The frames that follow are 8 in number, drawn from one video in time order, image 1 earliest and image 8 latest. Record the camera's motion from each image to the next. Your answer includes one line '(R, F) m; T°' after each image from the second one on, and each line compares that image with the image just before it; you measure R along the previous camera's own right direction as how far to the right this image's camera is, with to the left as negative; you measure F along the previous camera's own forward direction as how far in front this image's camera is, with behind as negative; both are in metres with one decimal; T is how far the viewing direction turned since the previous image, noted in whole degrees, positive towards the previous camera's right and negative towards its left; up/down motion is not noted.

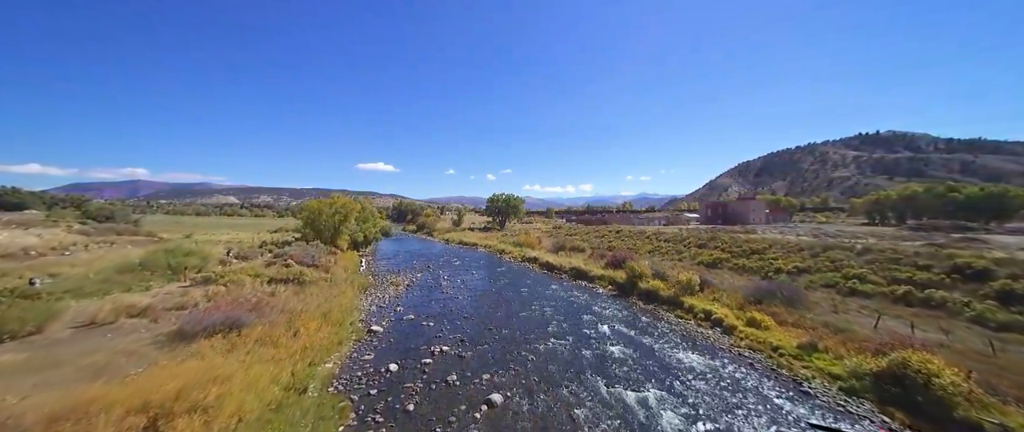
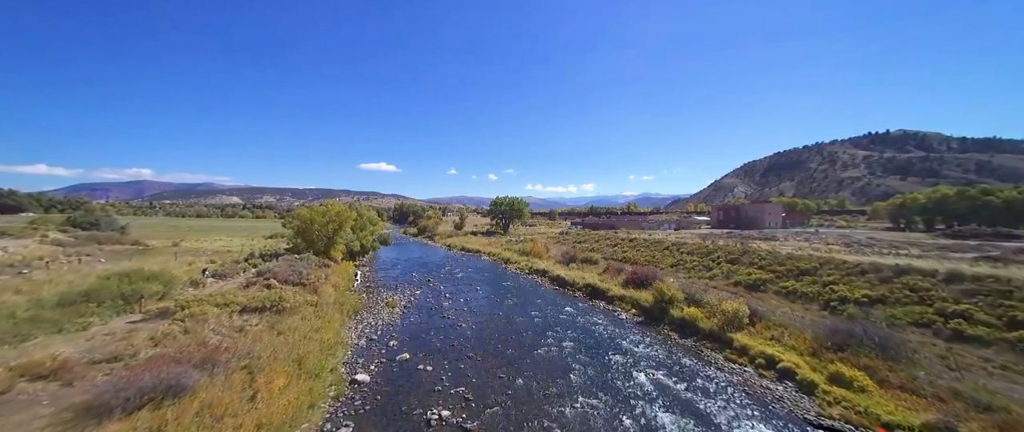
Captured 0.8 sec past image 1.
(-0.4, +1.9) m; 0°
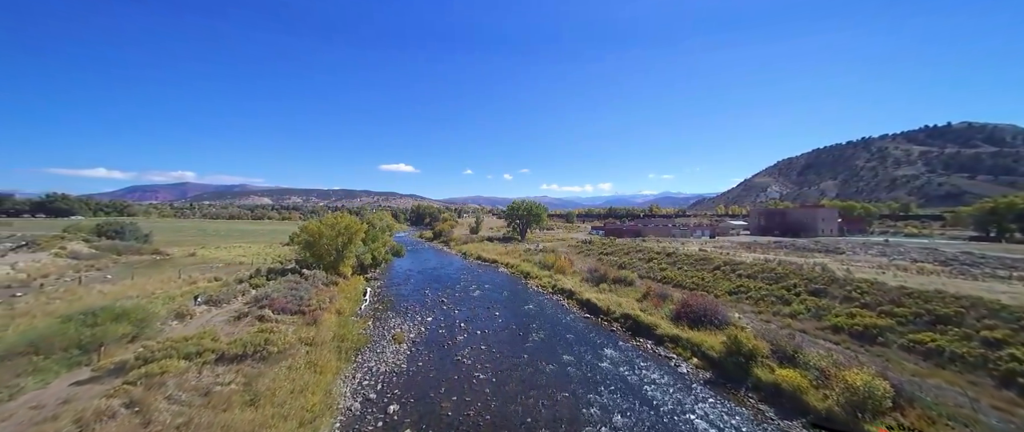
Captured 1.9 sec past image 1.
(-0.5, +2.5) m; -2°
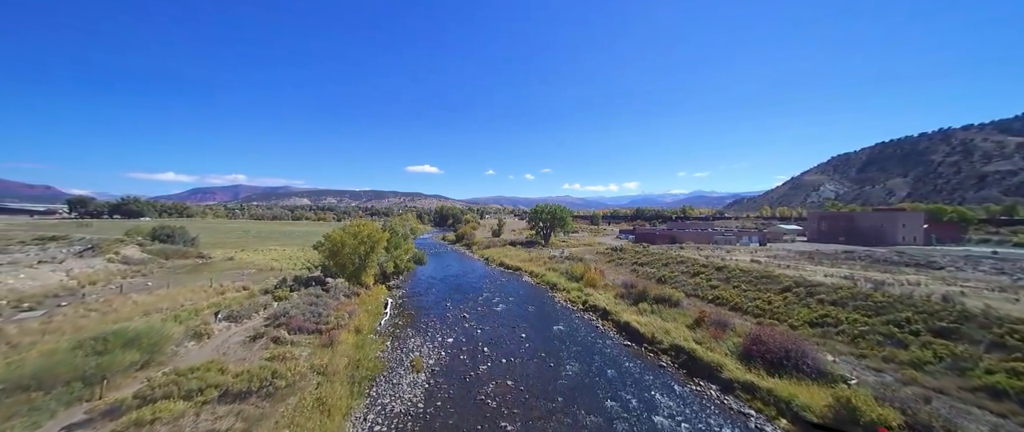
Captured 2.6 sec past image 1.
(-0.3, +1.7) m; -4°
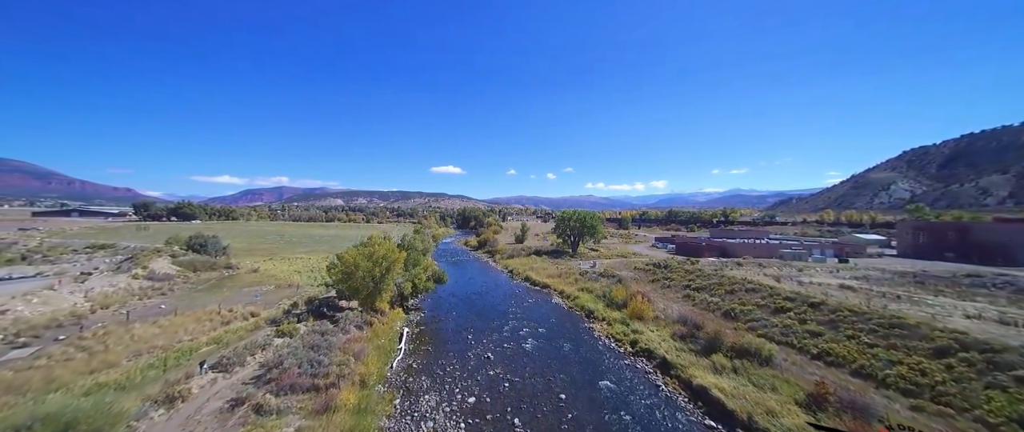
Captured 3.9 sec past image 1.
(-0.6, +3.3) m; -4°
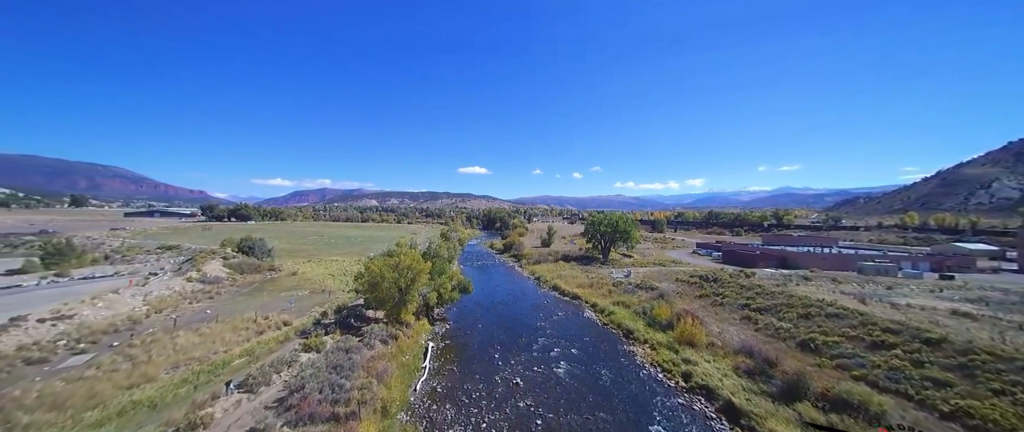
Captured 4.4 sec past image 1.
(-0.2, +1.6) m; -5°
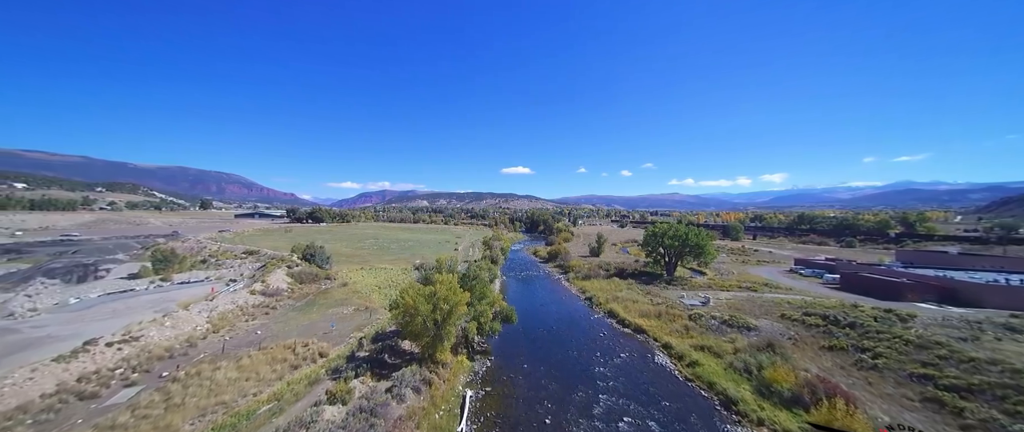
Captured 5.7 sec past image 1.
(-0.4, +4.0) m; -9°
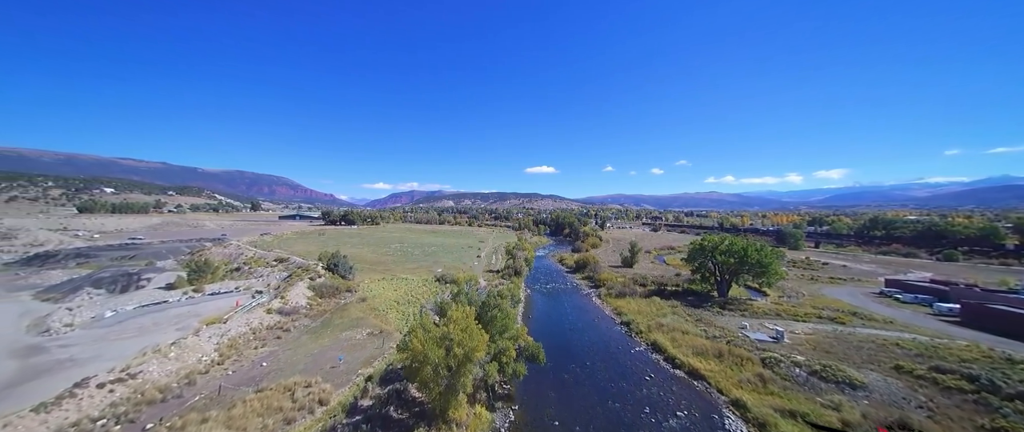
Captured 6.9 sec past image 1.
(-0.2, +4.0) m; -4°
